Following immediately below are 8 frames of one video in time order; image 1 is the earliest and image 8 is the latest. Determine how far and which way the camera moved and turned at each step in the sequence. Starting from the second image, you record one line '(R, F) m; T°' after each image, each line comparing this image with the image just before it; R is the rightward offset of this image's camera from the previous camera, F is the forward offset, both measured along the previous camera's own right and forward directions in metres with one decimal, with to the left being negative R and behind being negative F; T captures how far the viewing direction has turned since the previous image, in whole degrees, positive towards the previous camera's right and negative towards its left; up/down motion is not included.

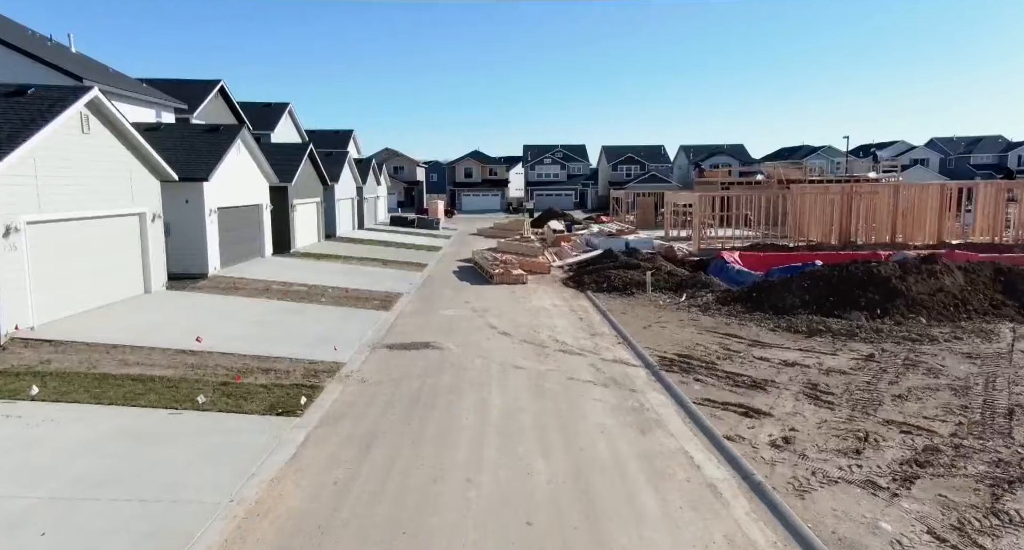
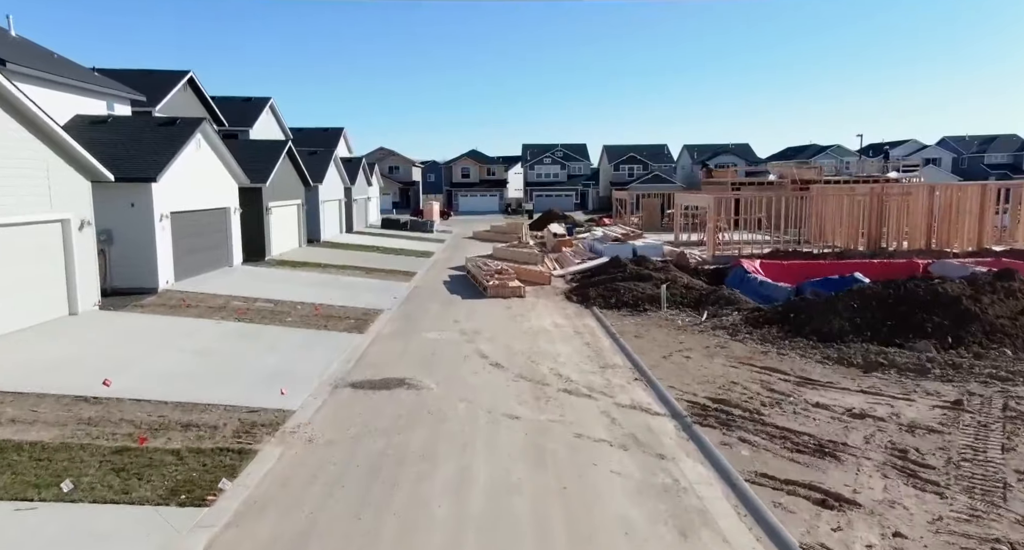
(+0.1, +2.1) m; 0°
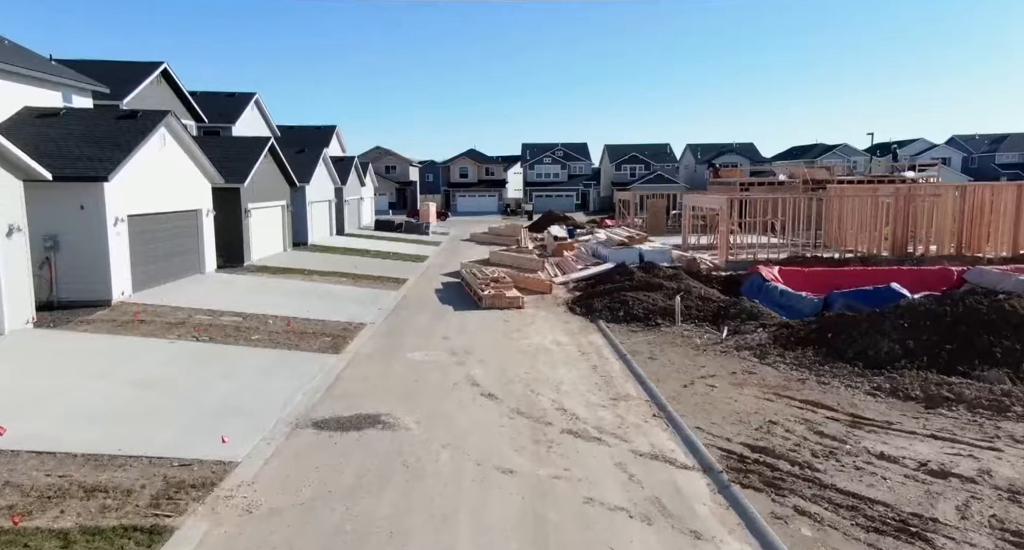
(+0.1, +1.5) m; 0°
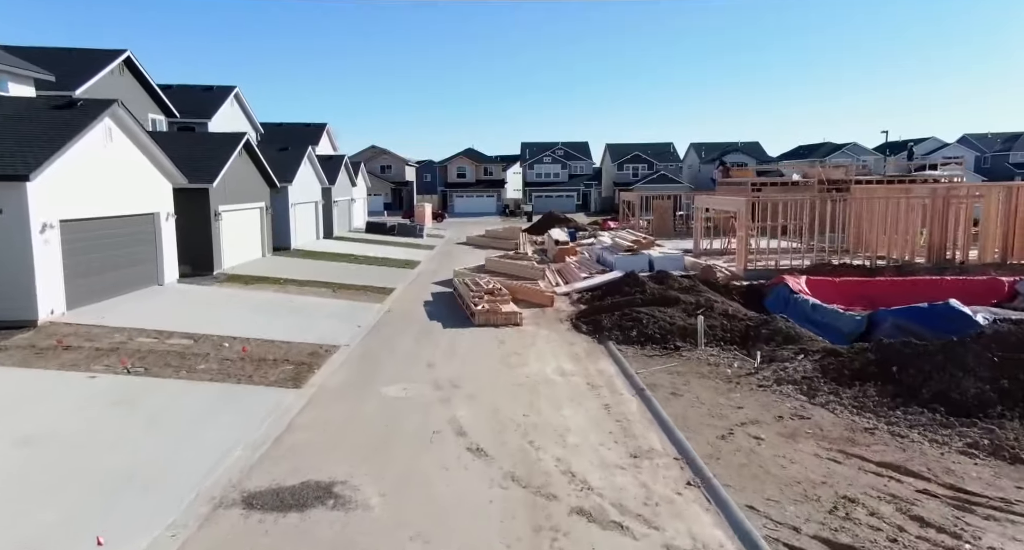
(+0.1, +1.9) m; 0°
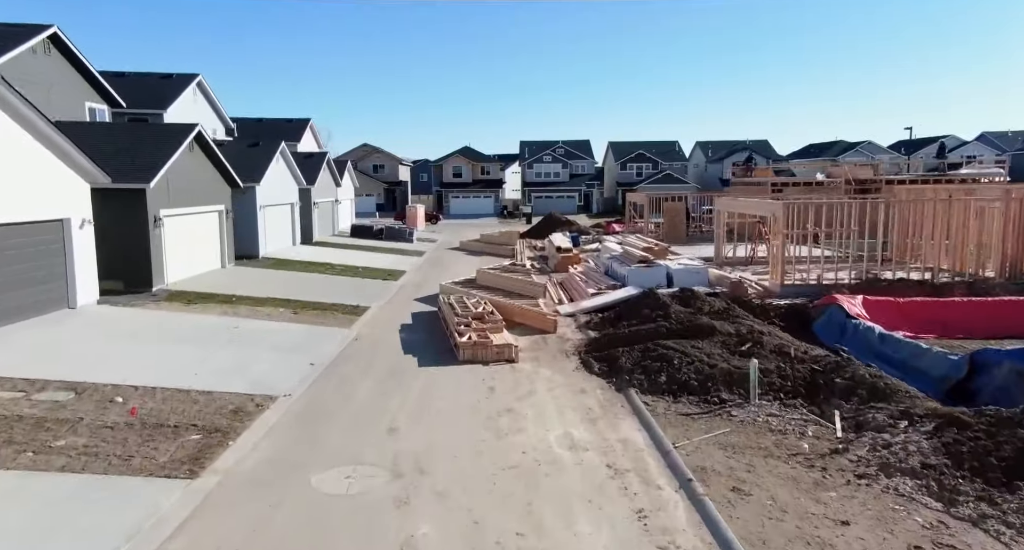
(+0.1, +2.9) m; 0°
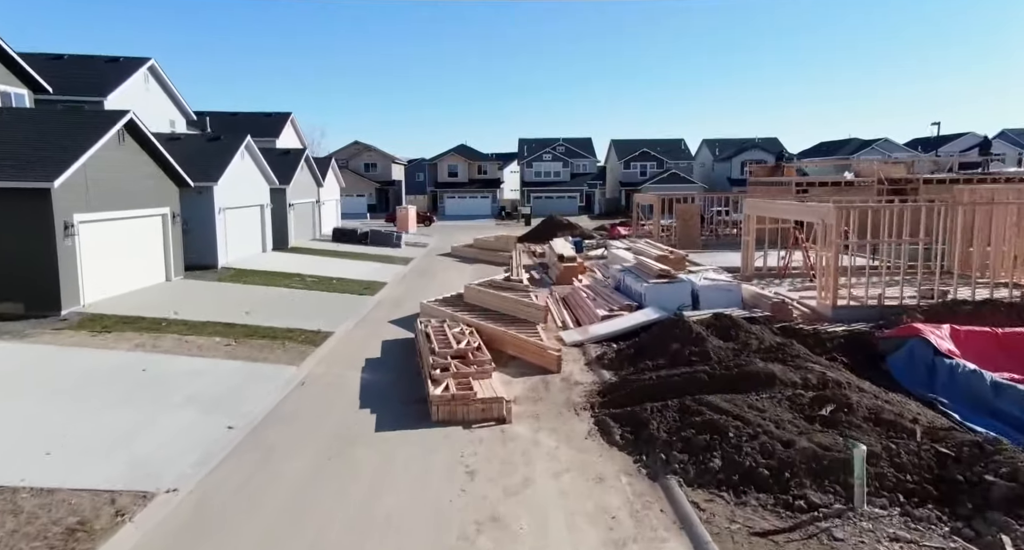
(+0.1, +2.9) m; 0°
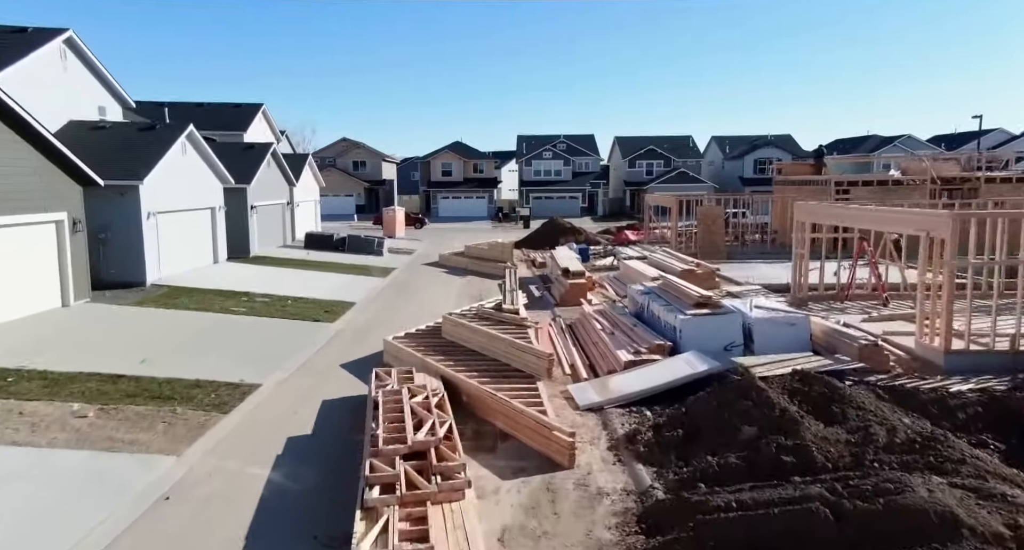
(+0.1, +3.7) m; 0°
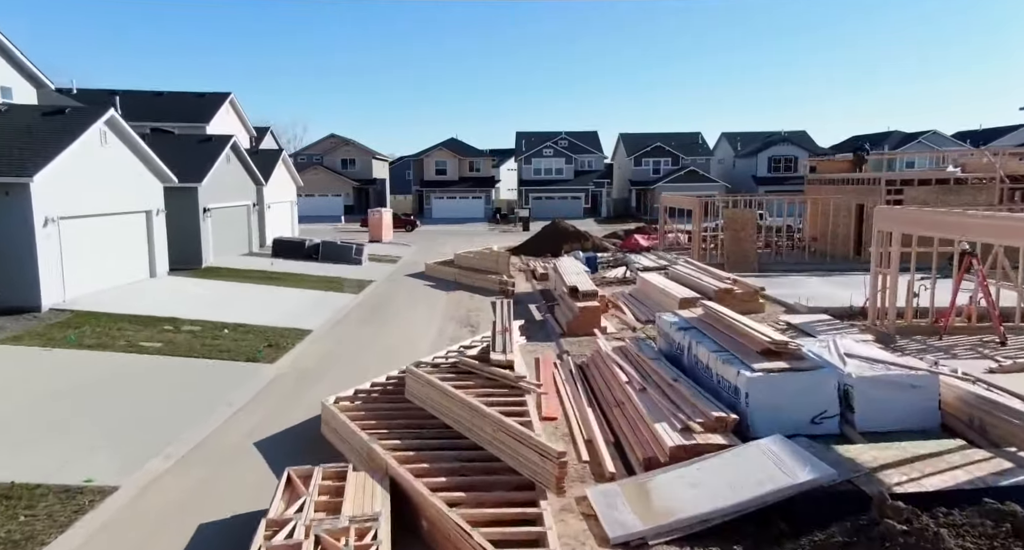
(+0.1, +3.5) m; 0°
